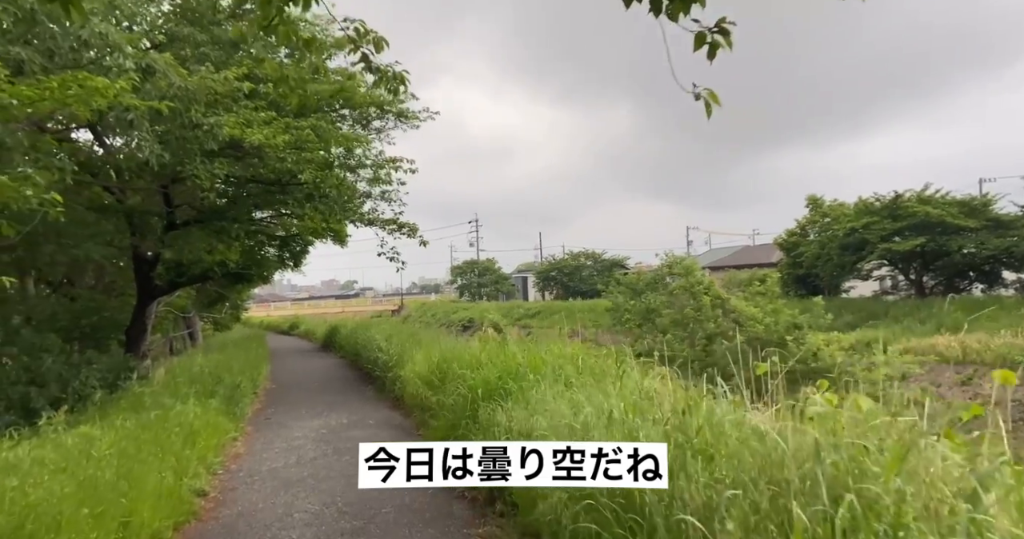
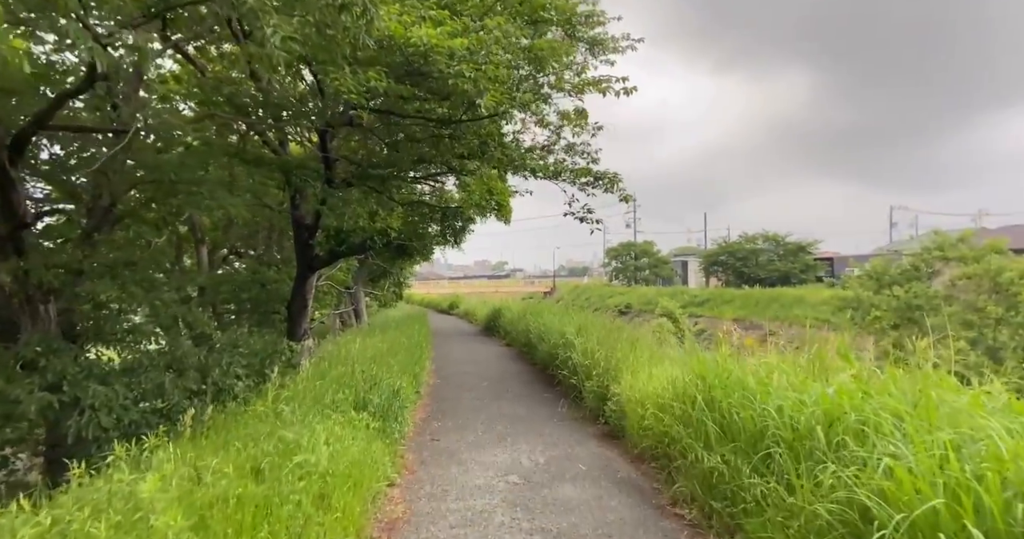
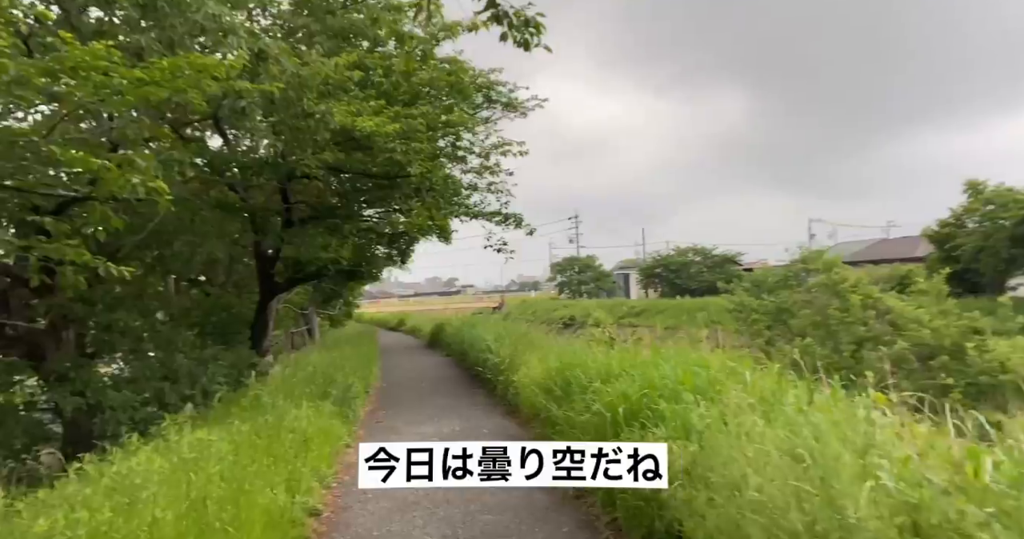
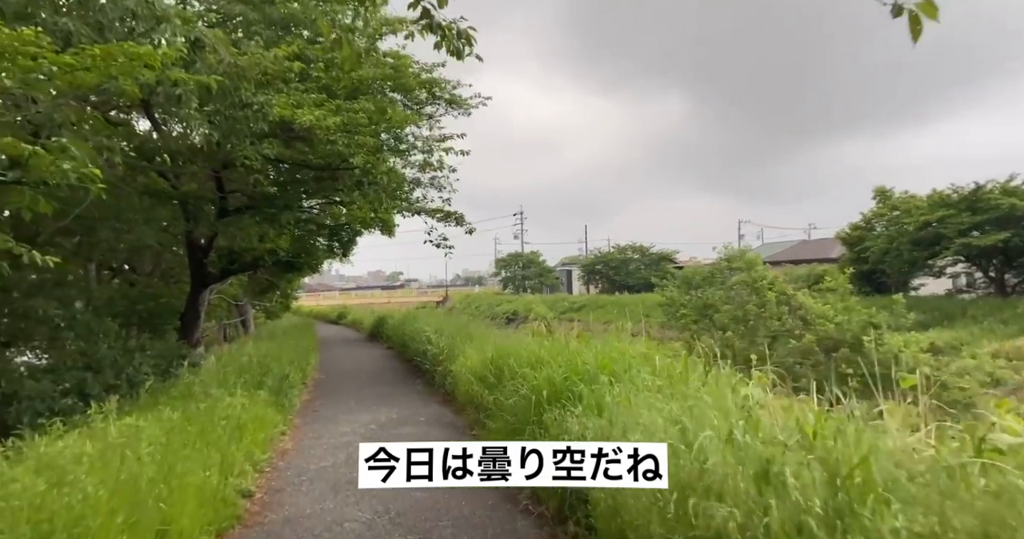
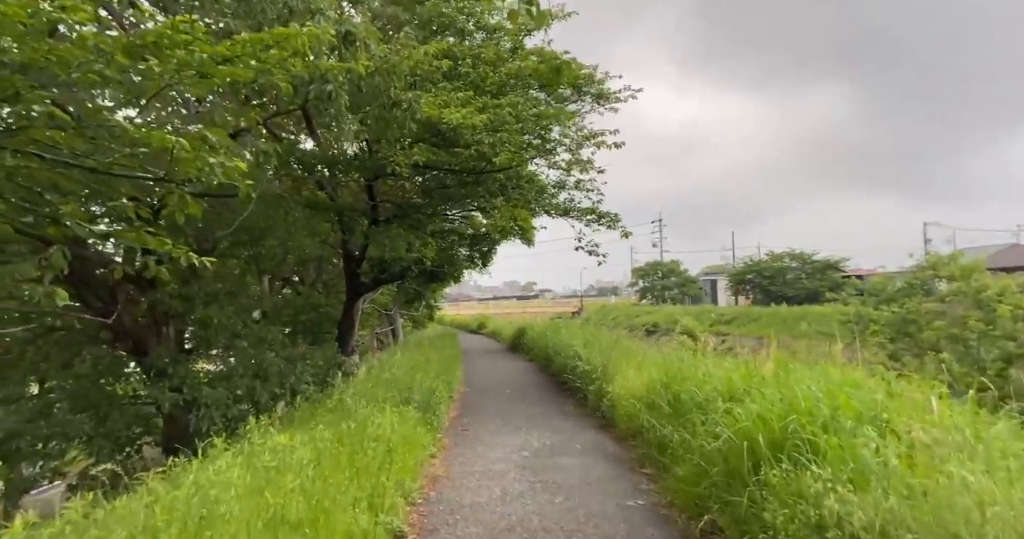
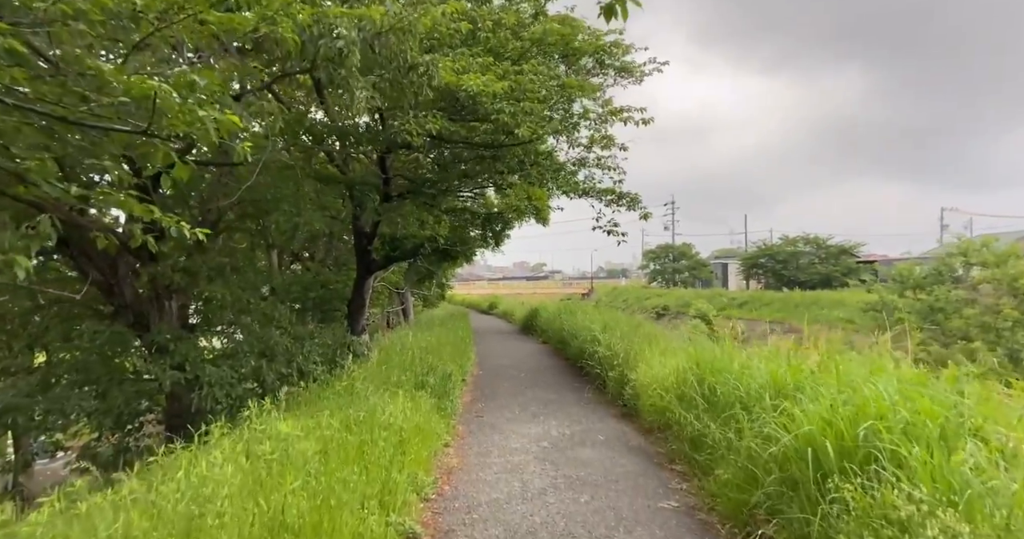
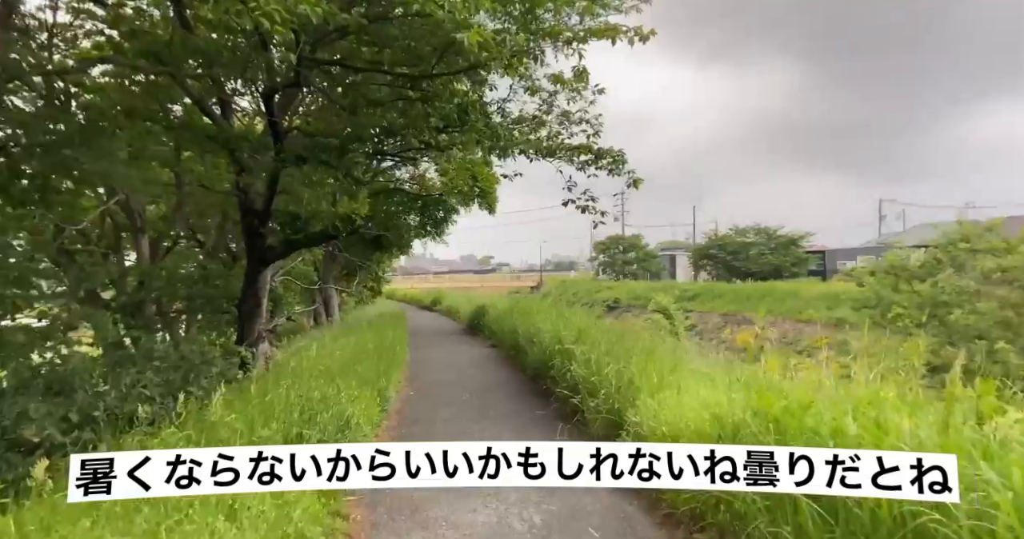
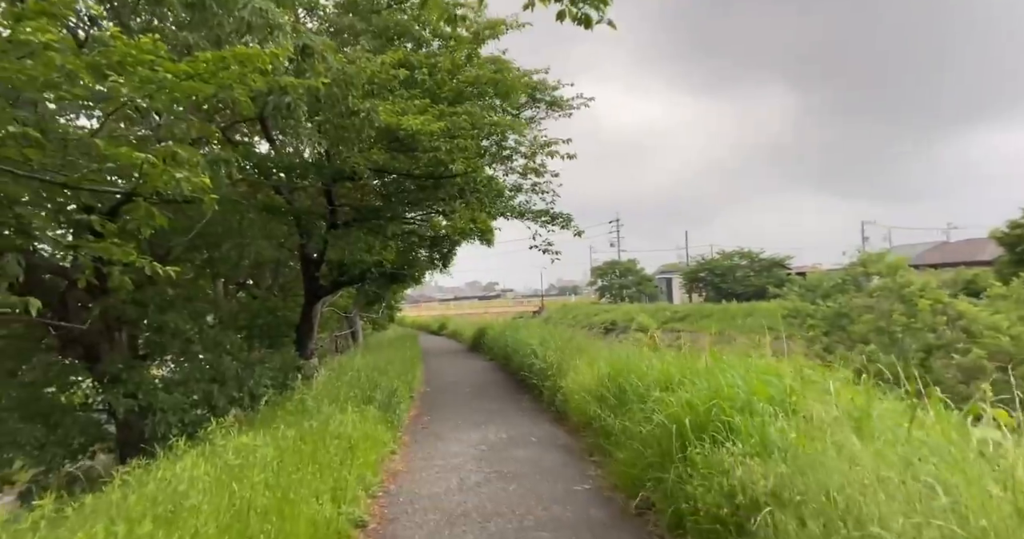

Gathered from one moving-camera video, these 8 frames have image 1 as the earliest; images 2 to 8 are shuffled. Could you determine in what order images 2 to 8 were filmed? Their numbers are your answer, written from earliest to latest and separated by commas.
4, 3, 8, 5, 6, 2, 7
